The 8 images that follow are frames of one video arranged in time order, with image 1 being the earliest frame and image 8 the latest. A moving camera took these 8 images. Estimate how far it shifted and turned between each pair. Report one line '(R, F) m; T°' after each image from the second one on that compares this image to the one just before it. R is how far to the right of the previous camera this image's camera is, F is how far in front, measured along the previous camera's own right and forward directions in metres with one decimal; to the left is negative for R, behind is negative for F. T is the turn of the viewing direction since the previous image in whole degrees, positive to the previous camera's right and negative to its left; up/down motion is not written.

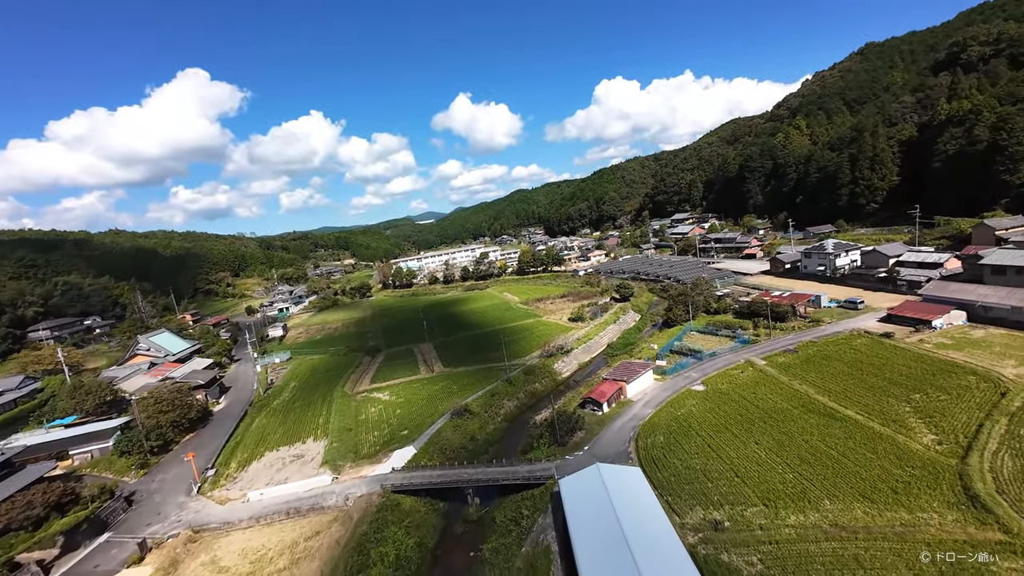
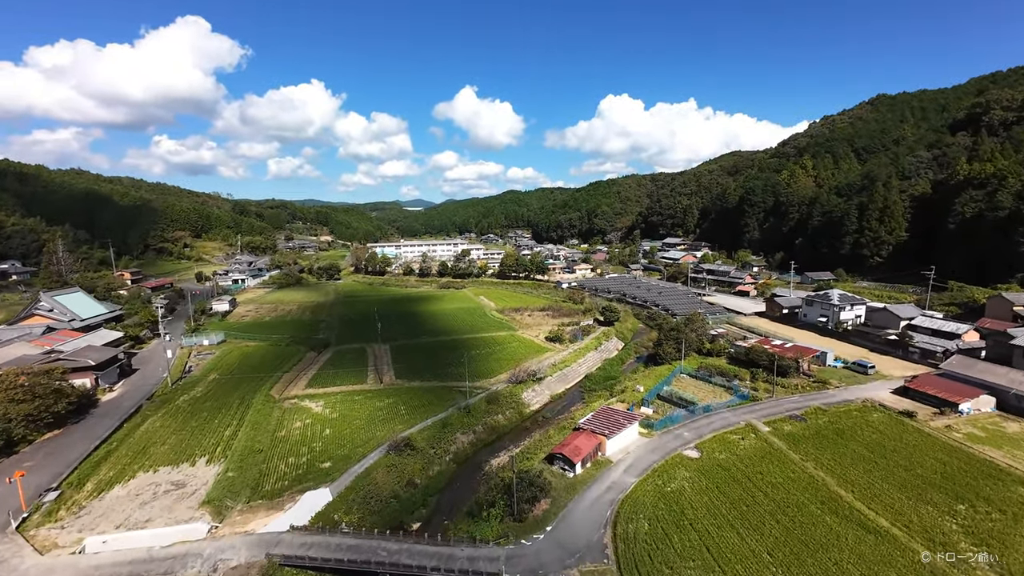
(+0.2, +3.4) m; +3°
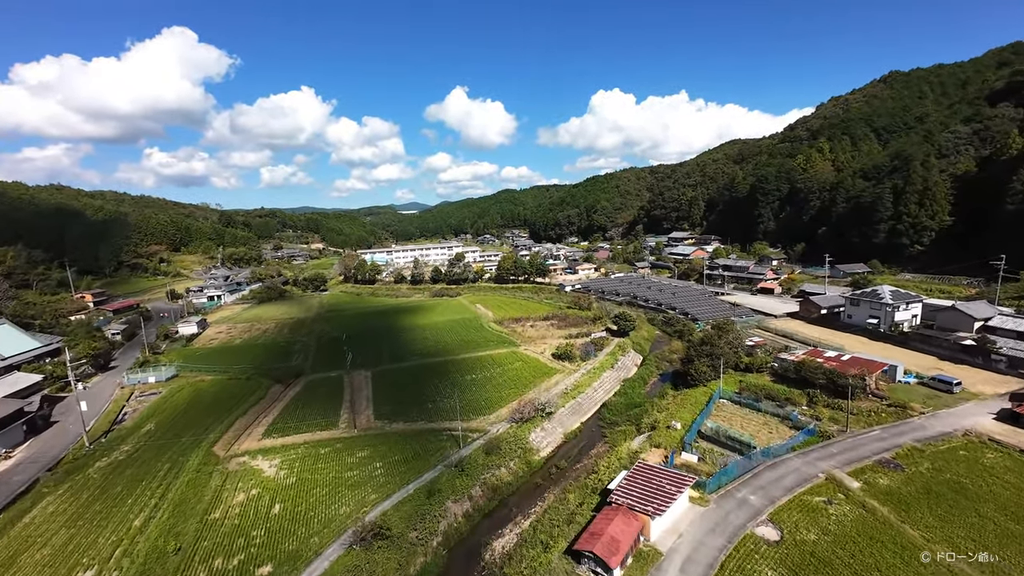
(0.0, +4.1) m; 0°
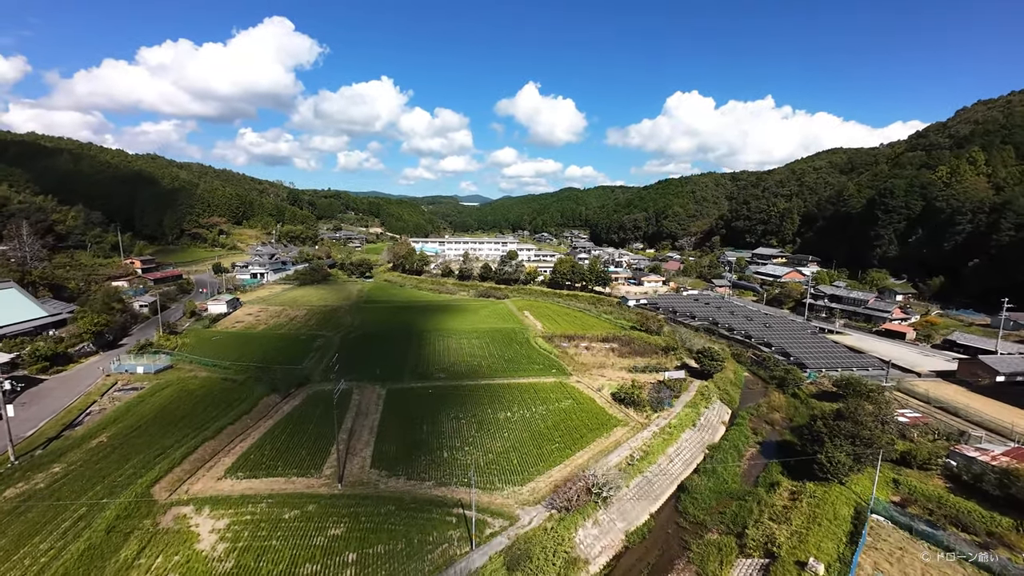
(-0.2, +5.3) m; -7°
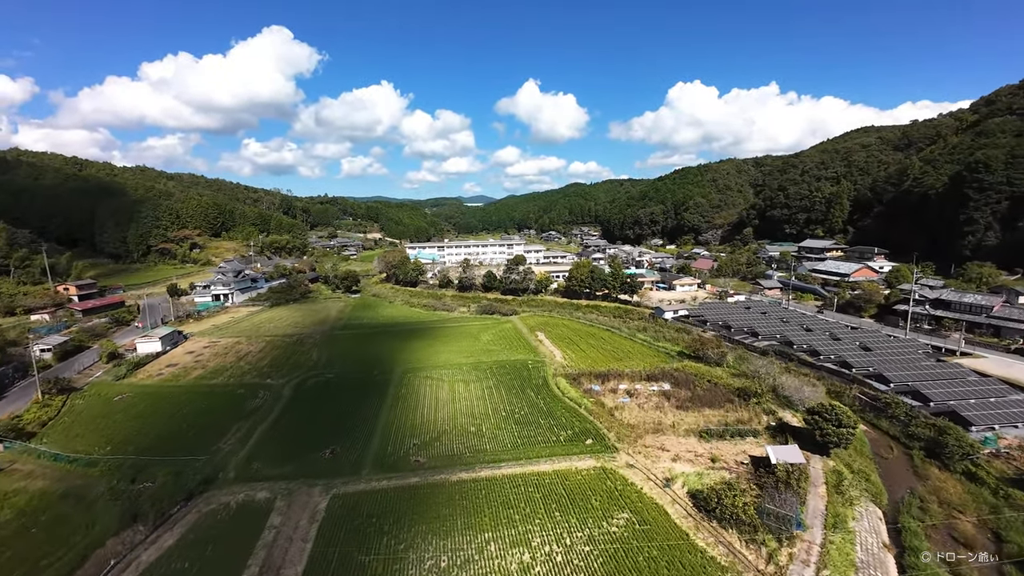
(0.0, +7.7) m; -1°
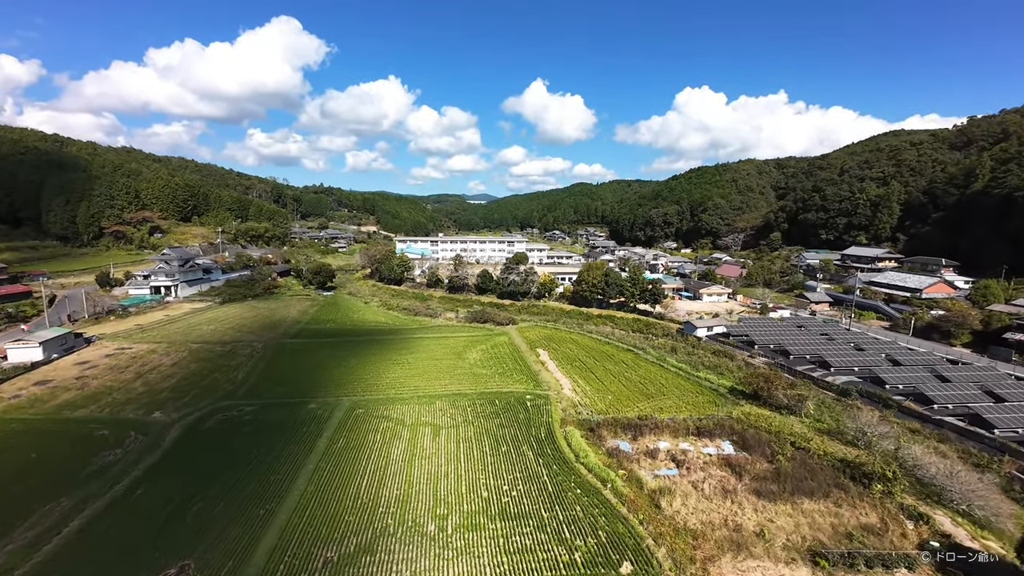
(+0.2, +6.6) m; 0°
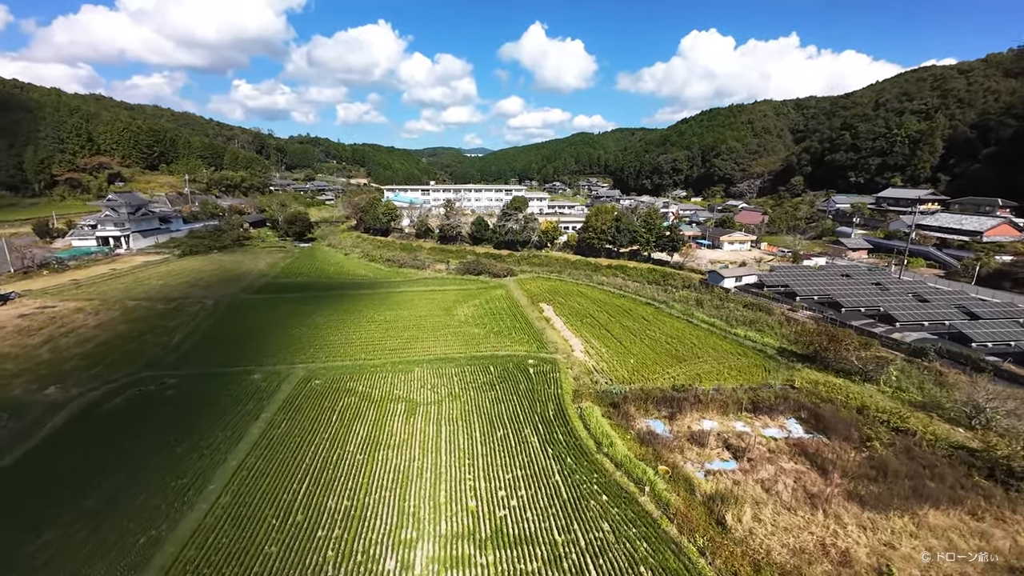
(0.0, +3.9) m; 0°
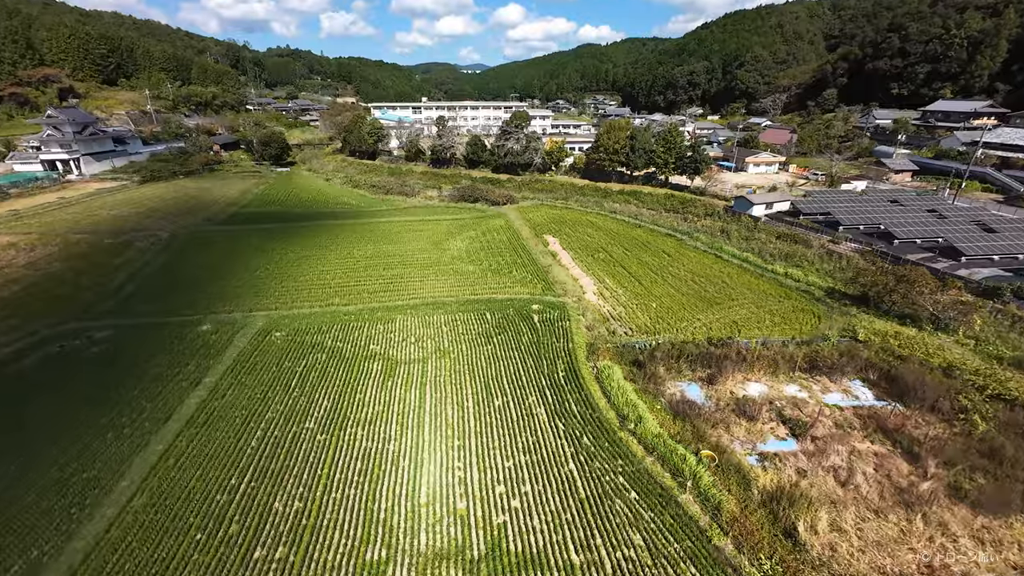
(0.0, +2.5) m; 0°
